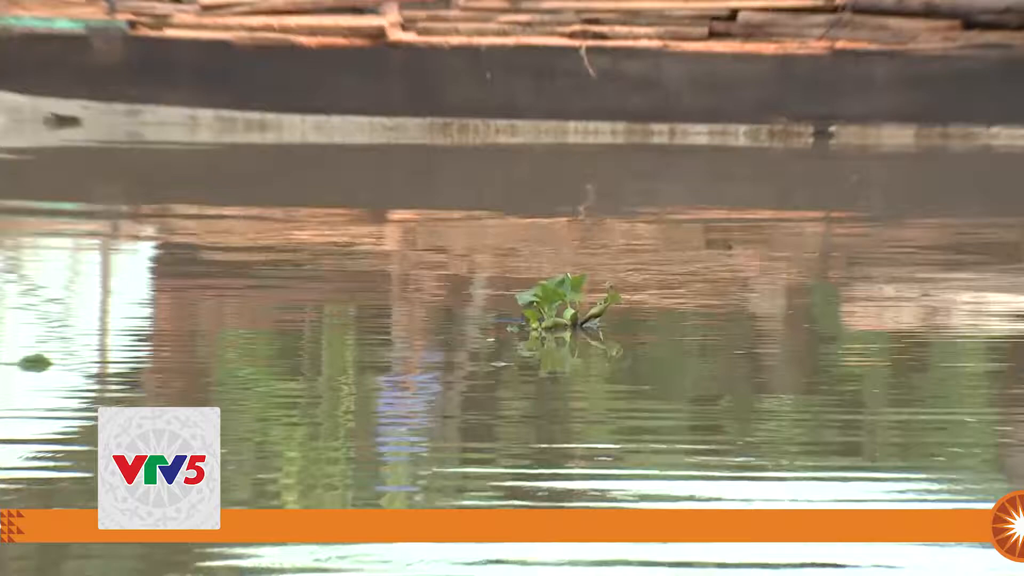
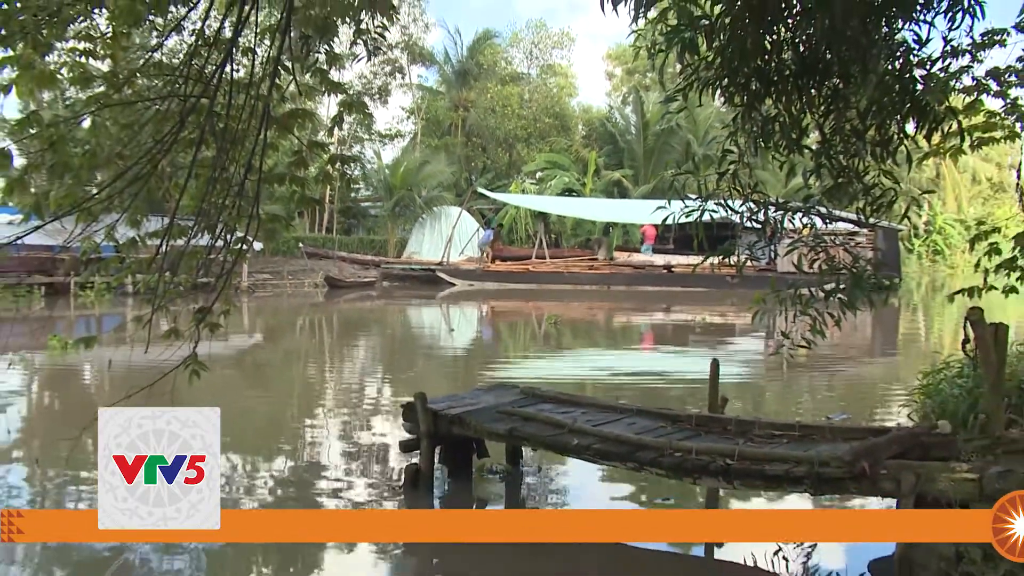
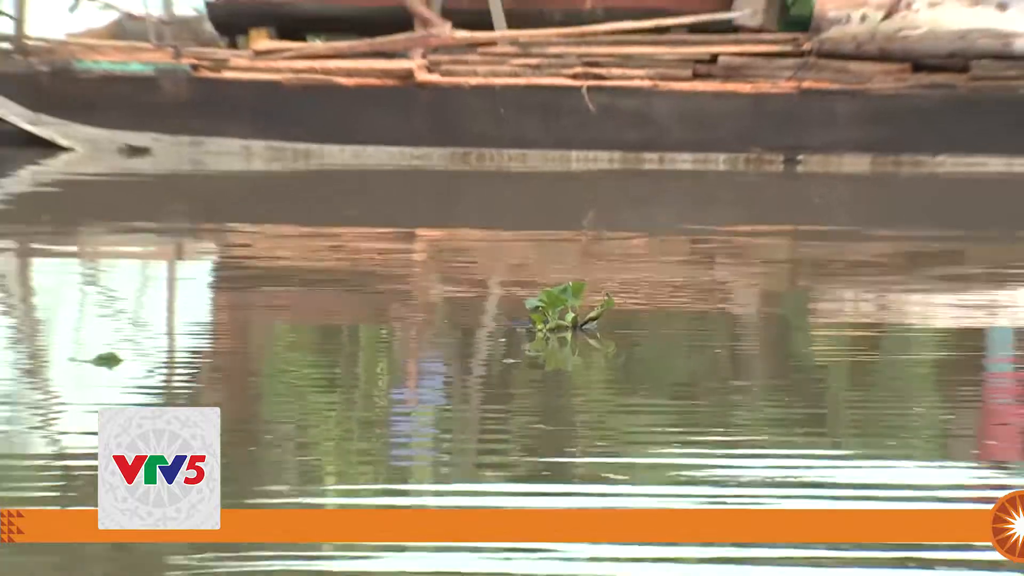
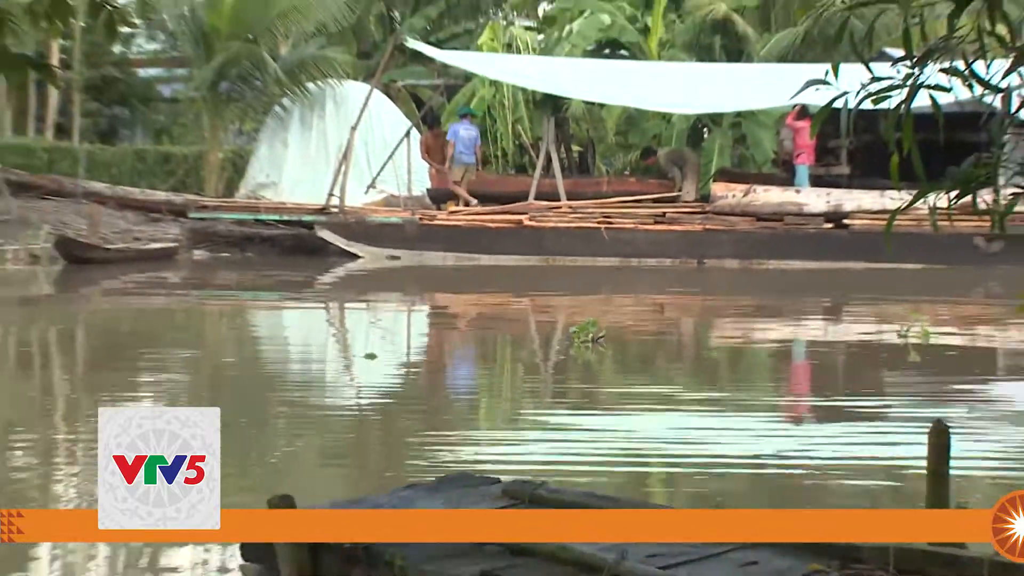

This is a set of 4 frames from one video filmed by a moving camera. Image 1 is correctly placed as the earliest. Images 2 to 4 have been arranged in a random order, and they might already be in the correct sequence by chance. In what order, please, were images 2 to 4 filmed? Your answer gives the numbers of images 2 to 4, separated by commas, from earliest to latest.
3, 4, 2
